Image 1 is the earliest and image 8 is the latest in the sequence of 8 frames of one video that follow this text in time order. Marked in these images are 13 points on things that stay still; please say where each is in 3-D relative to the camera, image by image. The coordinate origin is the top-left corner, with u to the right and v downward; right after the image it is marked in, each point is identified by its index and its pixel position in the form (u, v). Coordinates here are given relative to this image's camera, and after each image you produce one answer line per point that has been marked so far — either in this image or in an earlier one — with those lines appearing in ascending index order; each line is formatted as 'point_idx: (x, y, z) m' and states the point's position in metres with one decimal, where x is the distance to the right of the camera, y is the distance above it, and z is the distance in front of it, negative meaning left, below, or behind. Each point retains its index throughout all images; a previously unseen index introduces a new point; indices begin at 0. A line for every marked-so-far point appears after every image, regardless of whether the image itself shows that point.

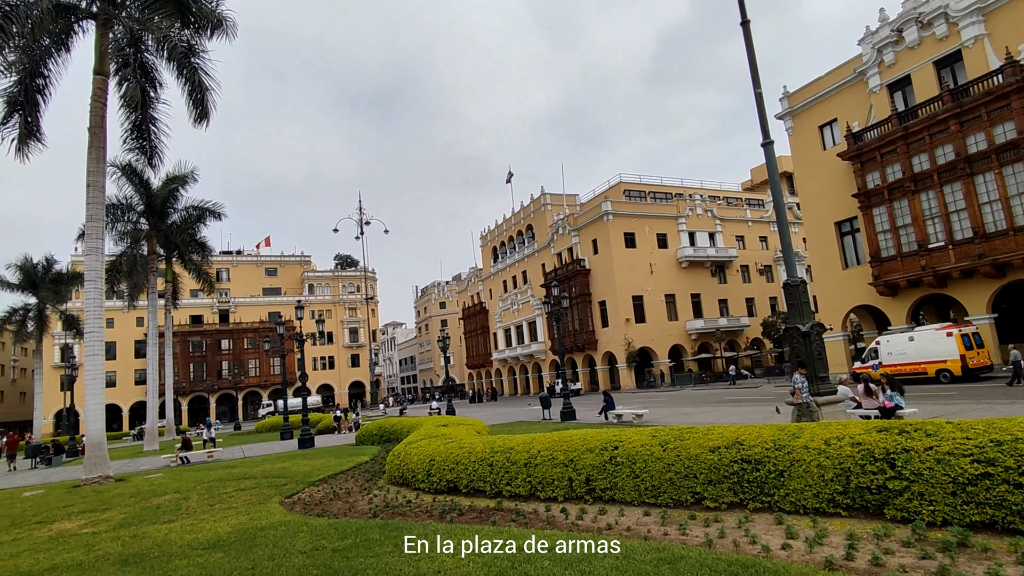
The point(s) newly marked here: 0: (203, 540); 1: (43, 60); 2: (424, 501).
0: (-4.2, -3.5, +7.9) m
1: (-12.4, +6.1, +15.2) m
2: (-1.3, -3.3, +8.8) m
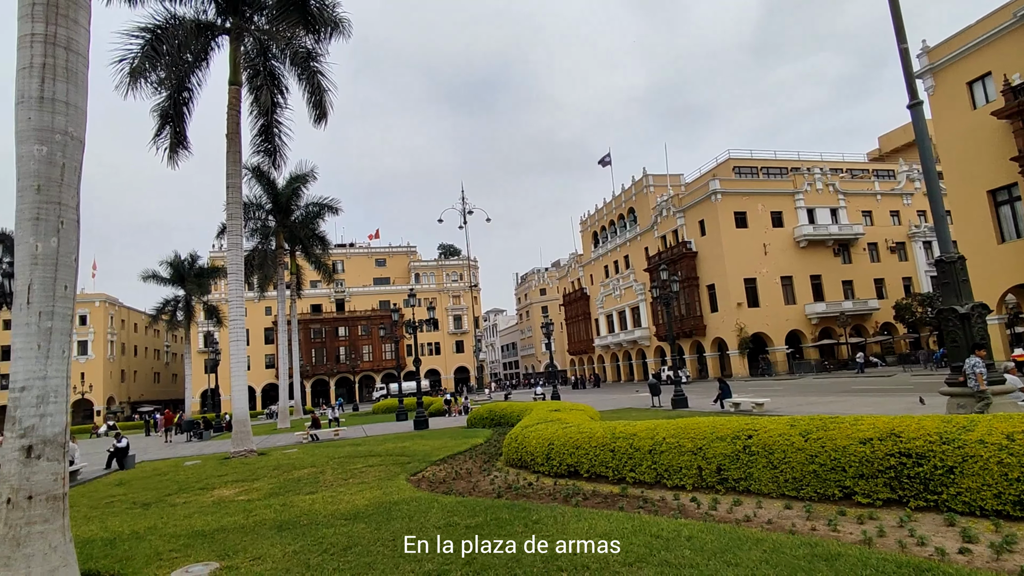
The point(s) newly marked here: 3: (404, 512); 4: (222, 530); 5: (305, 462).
0: (-2.5, -3.3, +8.5) m
1: (-9.5, +6.3, +16.9) m
2: (+0.5, -3.1, +8.9) m
3: (-1.5, -3.2, +8.1) m
4: (-4.2, -3.5, +8.3) m
5: (-5.2, -4.4, +14.4) m
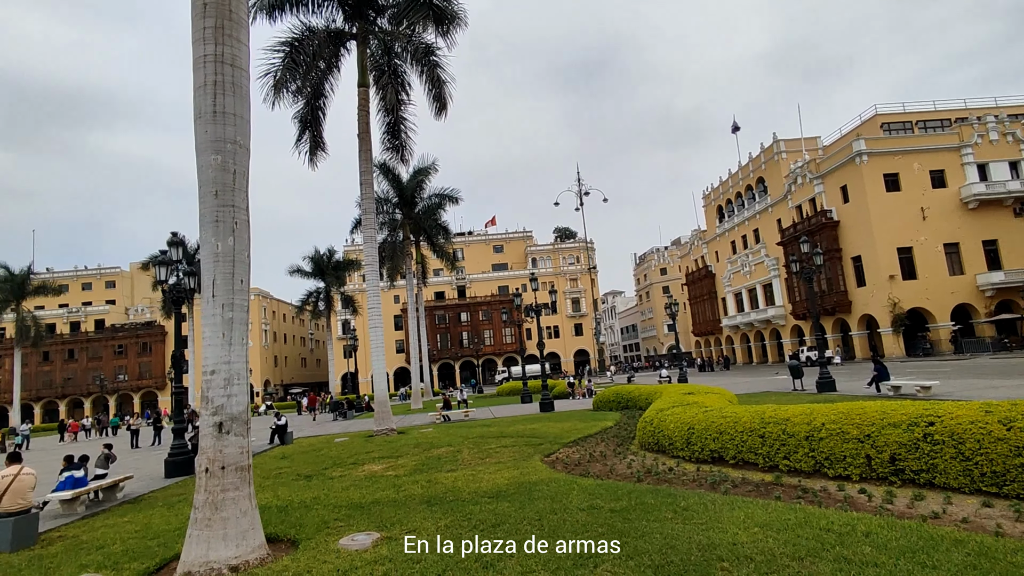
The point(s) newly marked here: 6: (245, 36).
0: (-0.4, -3.1, +8.8) m
1: (-6.0, +6.5, +18.1) m
2: (+2.6, -2.7, +8.6) m
3: (+0.5, -2.9, +8.2) m
4: (-2.1, -3.3, +8.9) m
5: (-1.9, -4.0, +15.1) m
6: (-3.4, +3.2, +7.2) m
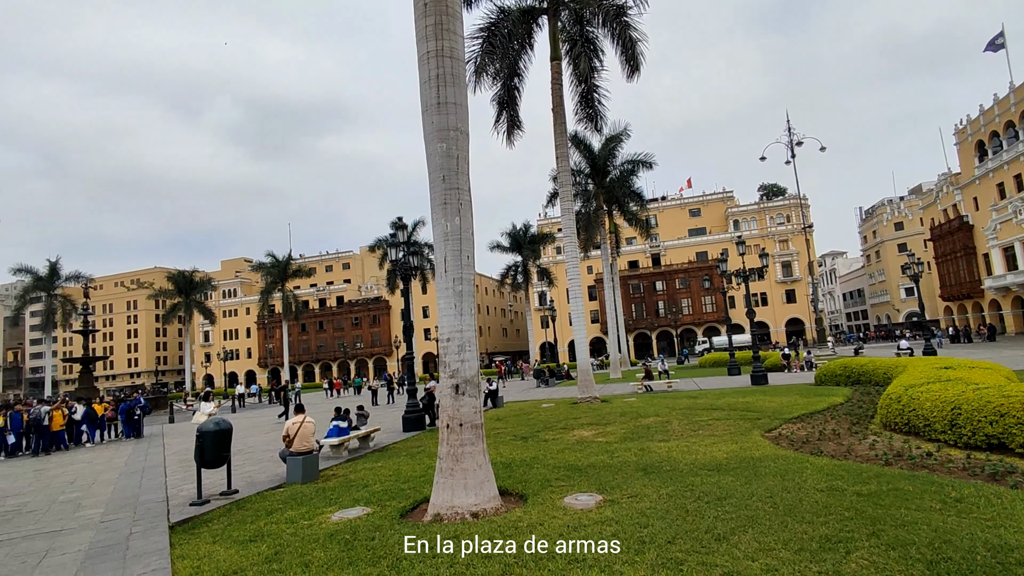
0: (+2.9, -2.6, +8.5) m
1: (+0.2, +7.4, +18.7) m
2: (+5.7, -2.1, +7.3) m
3: (+3.5, -2.4, +7.6) m
4: (+1.3, -2.9, +9.2) m
5: (+3.5, -3.2, +15.0) m
6: (-0.7, +3.5, +7.7) m
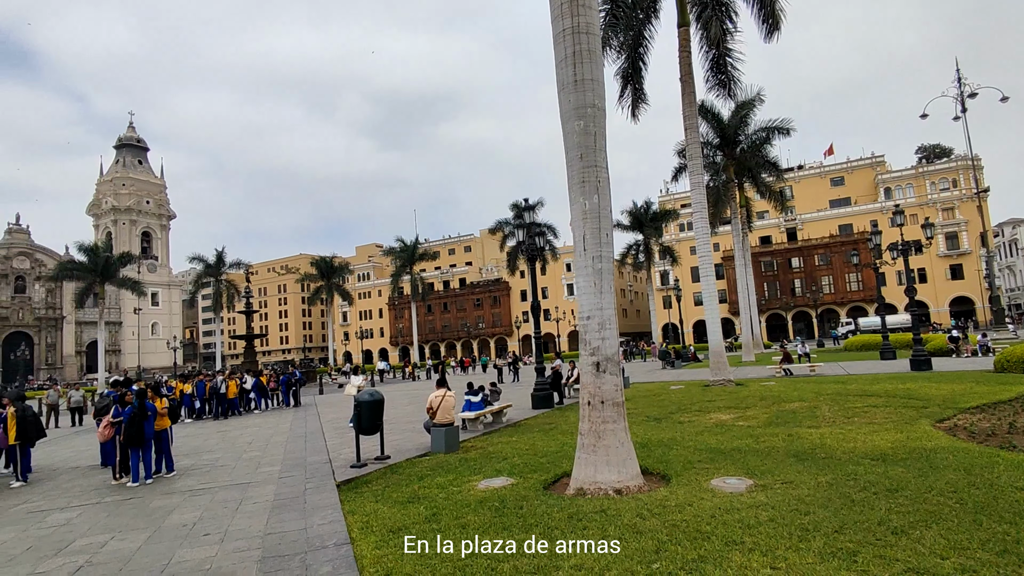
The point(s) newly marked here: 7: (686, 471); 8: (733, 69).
0: (+4.9, -2.2, +7.8) m
1: (+4.1, +8.1, +18.0) m
2: (+7.4, -1.8, +6.1) m
3: (+5.3, -2.1, +6.9) m
4: (+3.5, -2.5, +8.8) m
5: (+6.8, -2.6, +14.1) m
6: (+1.1, +3.8, +7.6) m
7: (+2.3, -2.5, +7.8) m
8: (+6.9, +6.8, +17.9) m
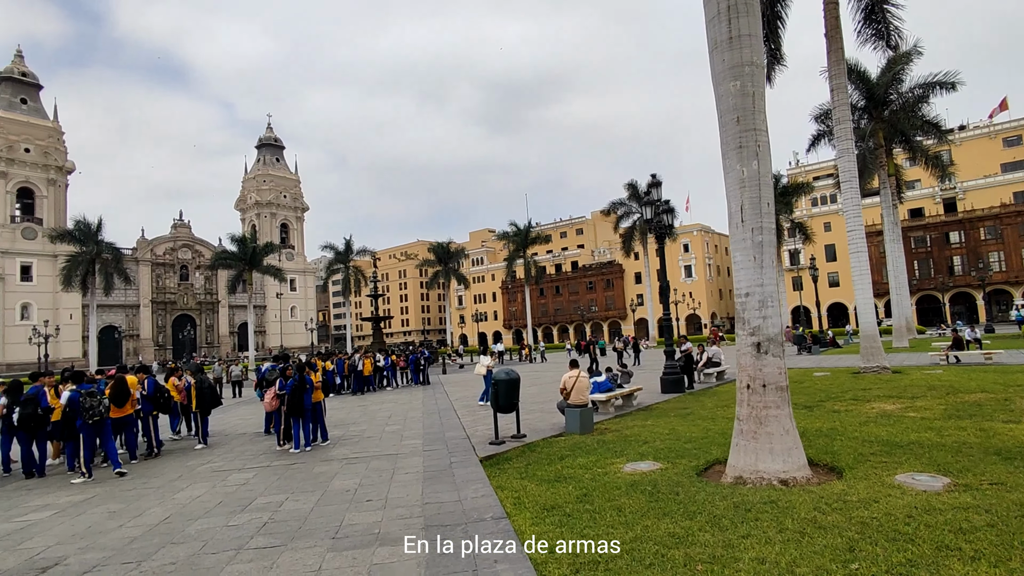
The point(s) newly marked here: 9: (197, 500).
0: (+6.7, -1.9, +6.6) m
1: (+7.7, +8.7, +16.5) m
2: (+8.8, -1.5, +4.4) m
3: (+6.9, -1.8, +5.6) m
4: (+5.5, -2.1, +7.8) m
5: (+9.8, -2.1, +12.4) m
6: (+2.9, +4.1, +6.9) m
7: (+4.2, -2.2, +7.0) m
8: (+10.5, +7.4, +15.9) m
9: (-4.3, -2.9, +7.8) m
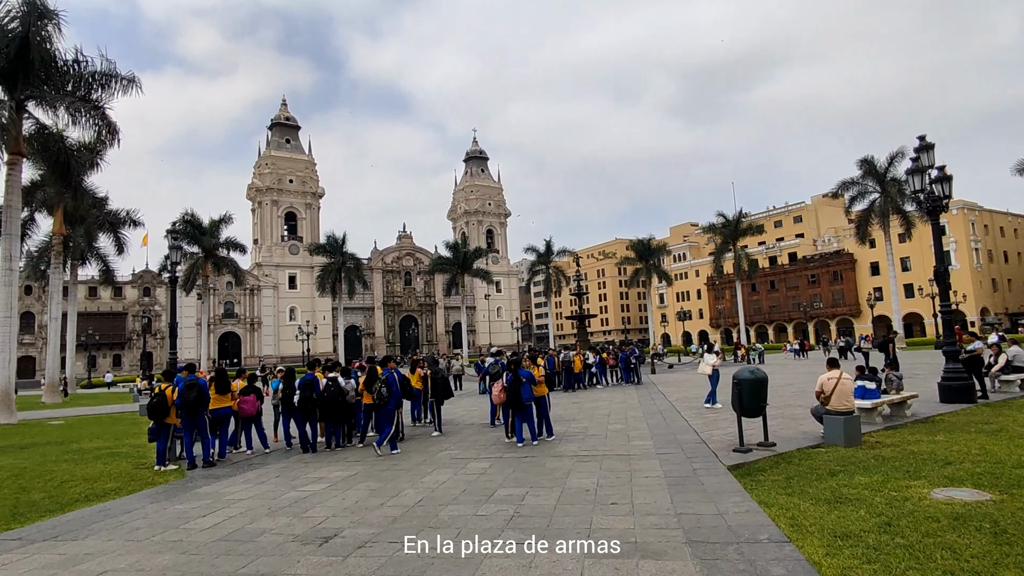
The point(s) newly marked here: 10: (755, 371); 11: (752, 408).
0: (+9.0, -1.5, +3.3) m
1: (+13.0, +9.1, +12.3) m
2: (+10.3, -1.1, +0.6) m
3: (+8.9, -1.4, +2.2) m
4: (+8.3, -1.8, +4.9) m
5: (+13.9, -1.6, +7.7) m
6: (+5.4, +4.4, +4.9) m
7: (+6.8, -1.8, +4.5) m
8: (+15.4, +7.9, +10.9) m
9: (-0.9, -2.8, +8.0) m
10: (+3.9, -1.3, +9.3) m
11: (+3.8, -1.9, +9.1) m
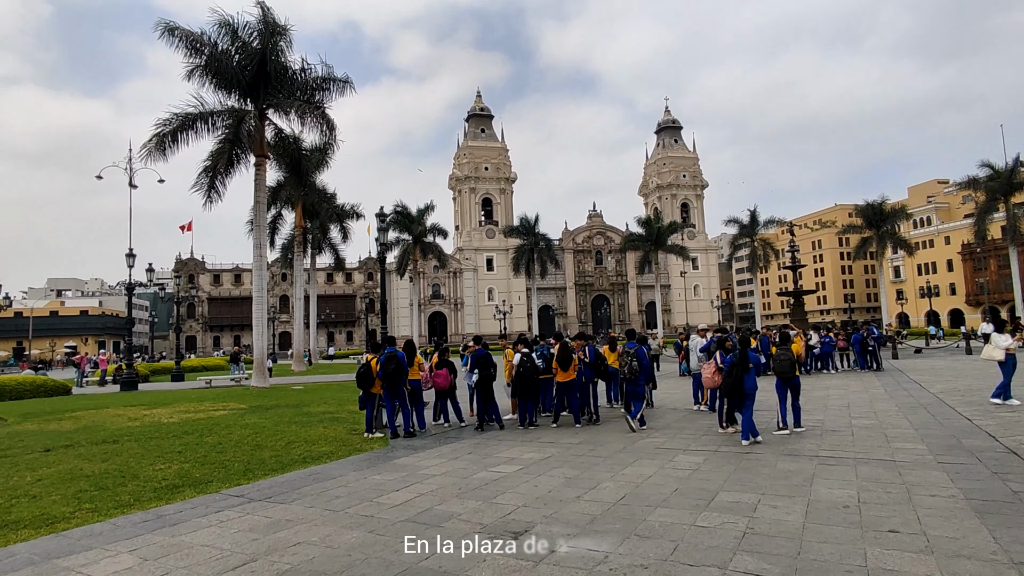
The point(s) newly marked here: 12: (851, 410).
0: (+9.5, -1.1, -1.0) m
1: (+15.9, +9.9, +6.0) m
2: (+9.8, -0.7, -4.0) m
3: (+9.0, -1.0, -1.9) m
4: (+9.3, -1.3, +0.8) m
5: (+15.5, -1.0, +1.7) m
6: (+6.4, +4.8, +1.5) m
7: (+7.8, -1.4, +0.9) m
8: (+17.7, +8.7, +3.8) m
9: (+1.6, -2.3, +6.8) m
10: (+6.6, -0.7, +6.3) m
11: (+6.4, -1.3, +6.2) m
12: (+6.8, -2.4, +11.6) m
